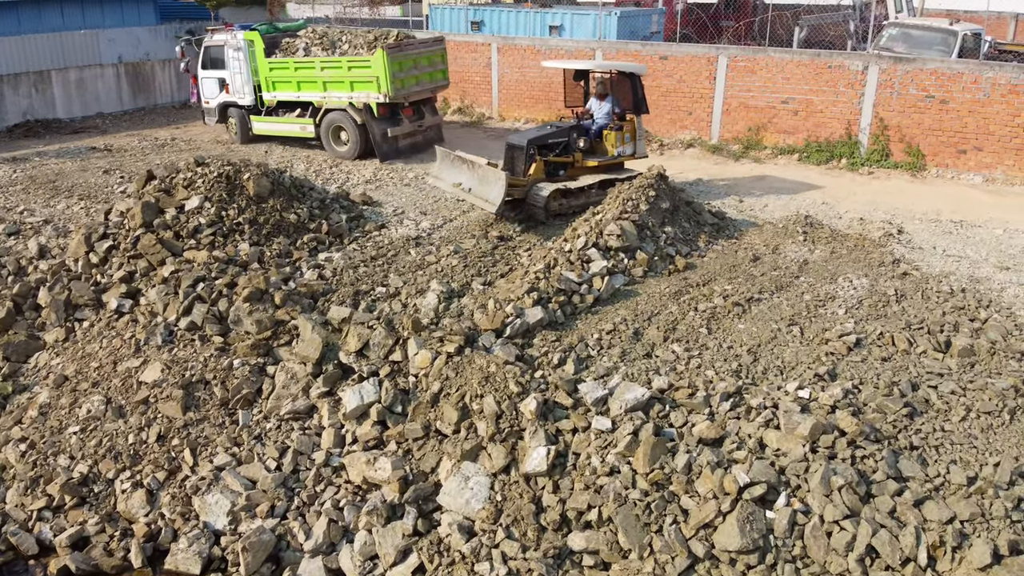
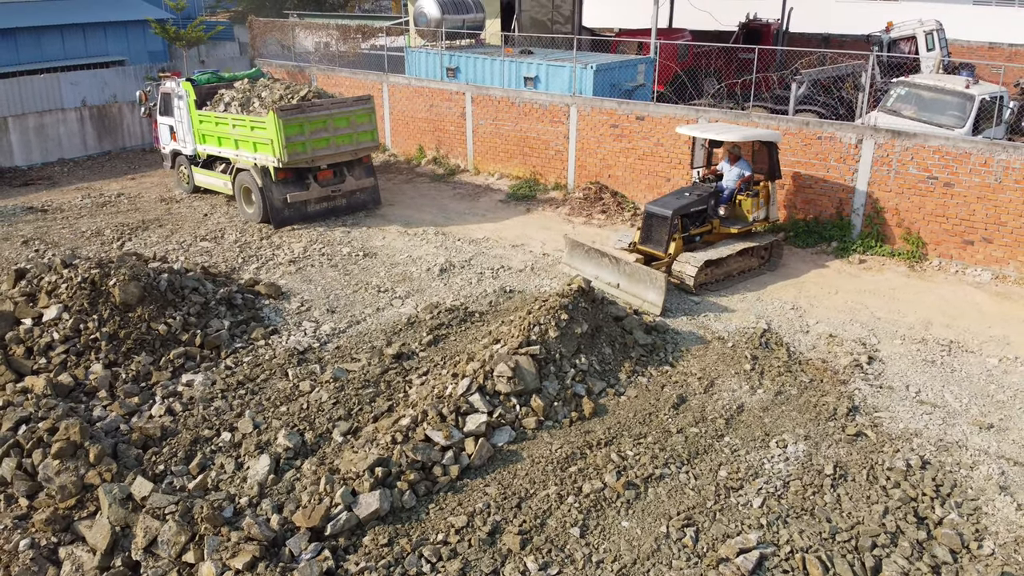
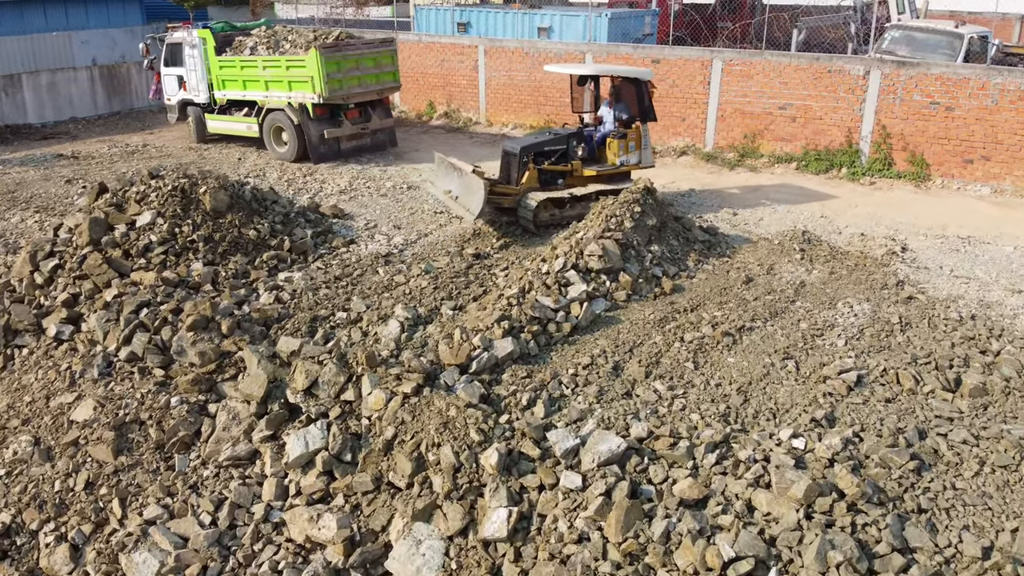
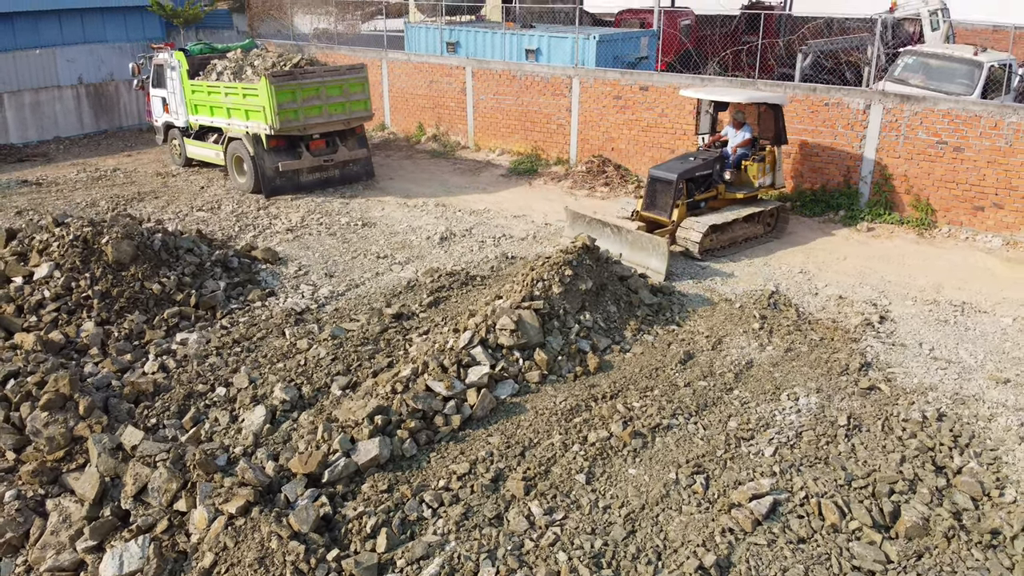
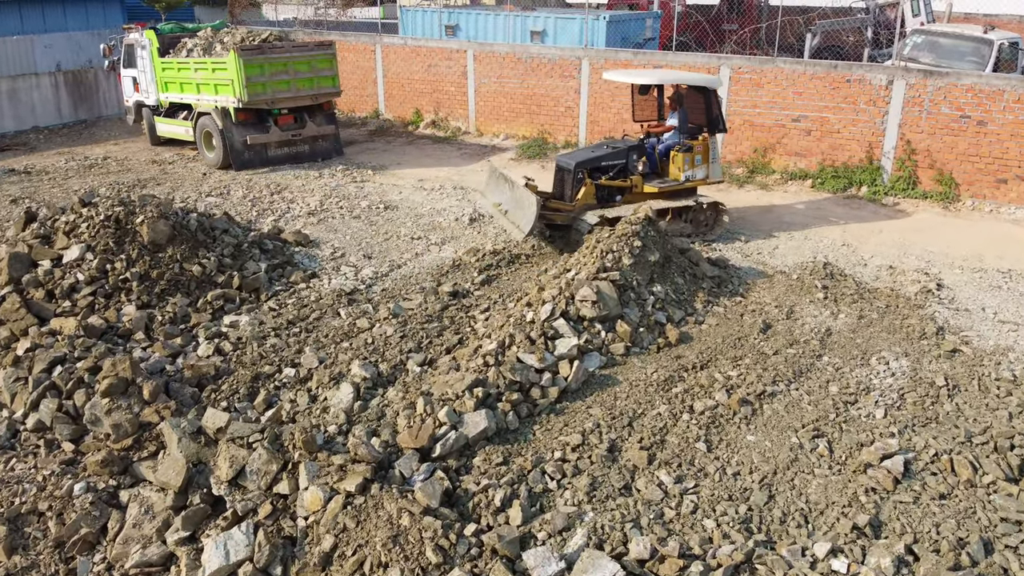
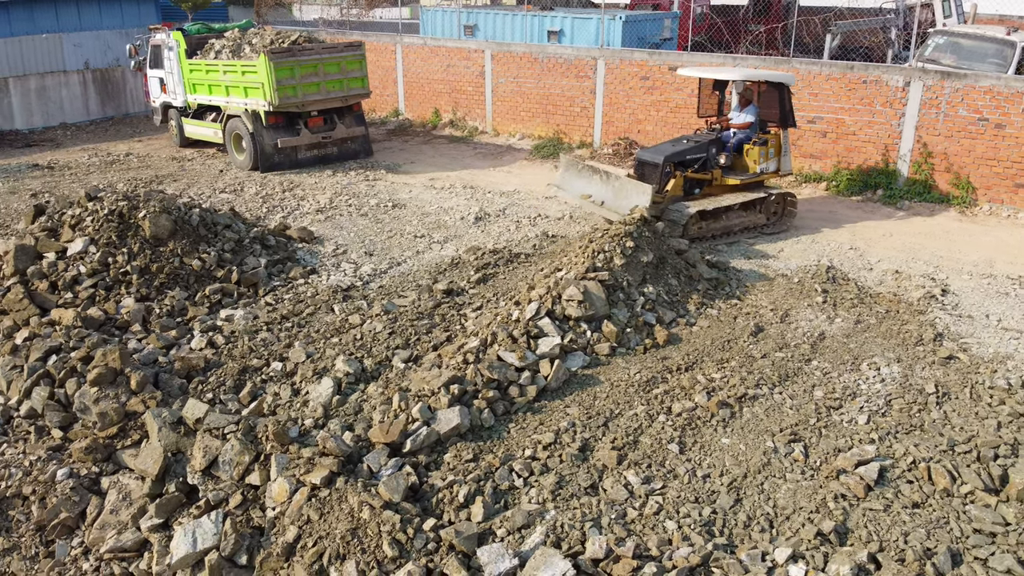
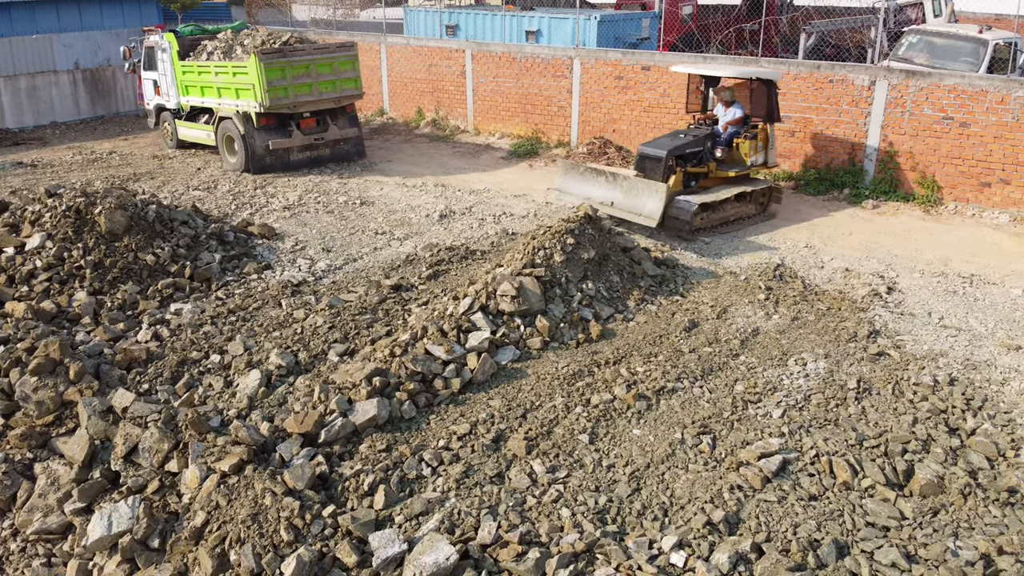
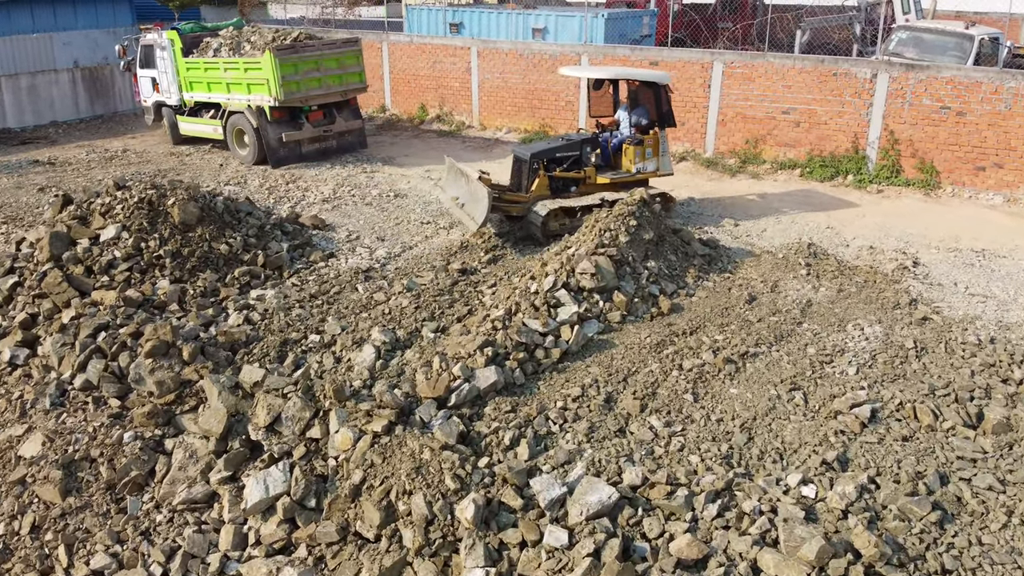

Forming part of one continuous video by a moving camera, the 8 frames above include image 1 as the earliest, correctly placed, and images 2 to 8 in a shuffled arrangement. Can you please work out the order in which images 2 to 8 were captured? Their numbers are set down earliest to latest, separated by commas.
3, 8, 5, 6, 7, 4, 2
